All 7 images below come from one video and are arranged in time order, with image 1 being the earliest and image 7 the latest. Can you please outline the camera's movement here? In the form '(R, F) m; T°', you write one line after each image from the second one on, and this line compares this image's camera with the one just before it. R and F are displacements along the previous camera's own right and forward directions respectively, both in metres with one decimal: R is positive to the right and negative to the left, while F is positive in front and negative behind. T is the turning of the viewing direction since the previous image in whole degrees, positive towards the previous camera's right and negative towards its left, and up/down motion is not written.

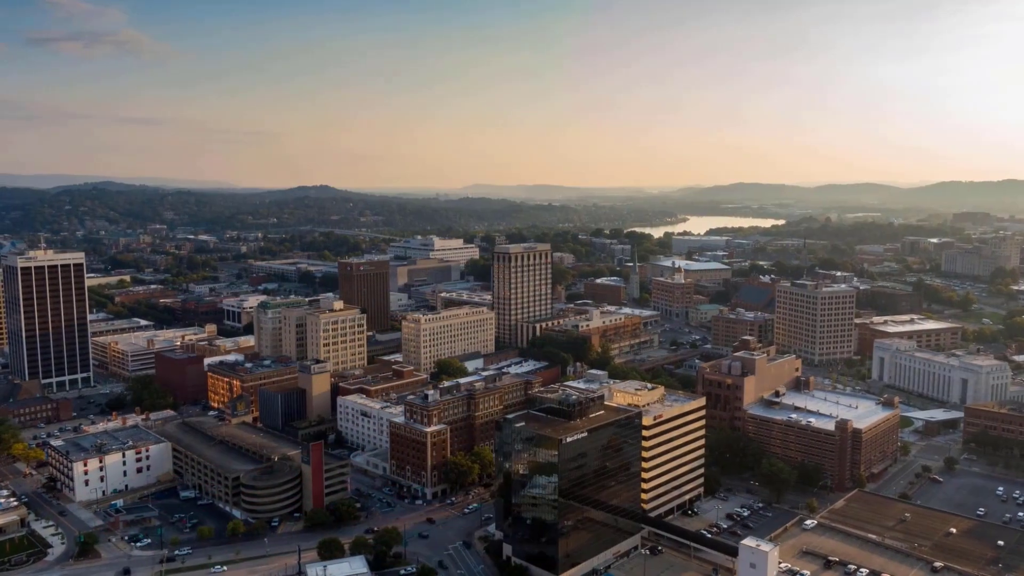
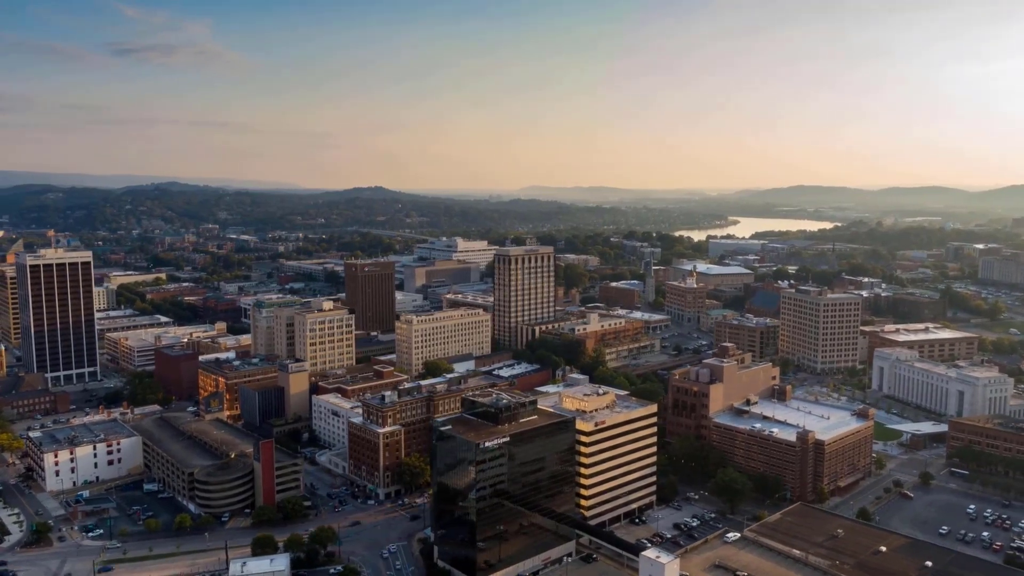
(+5.7, +0.3) m; -4°
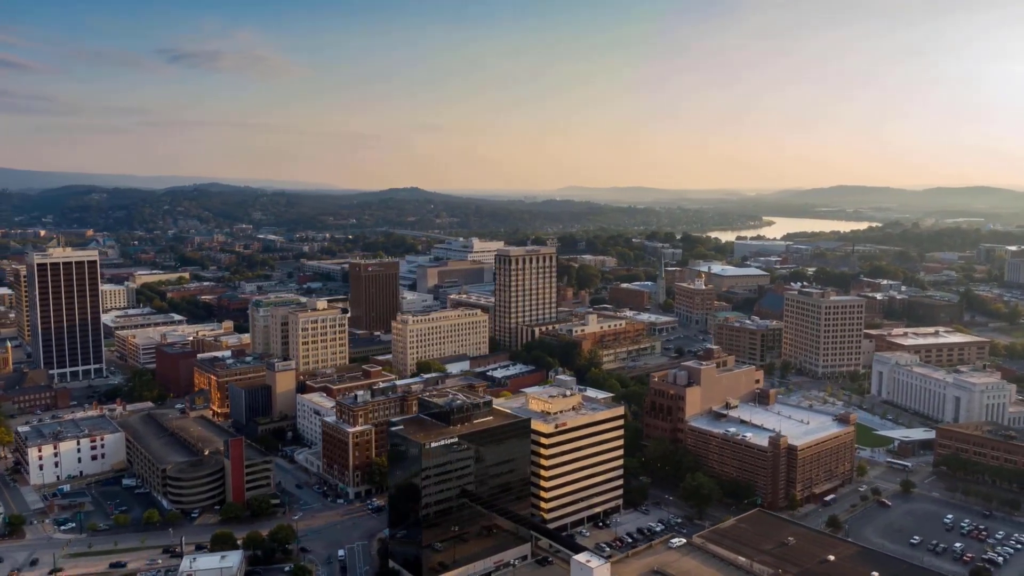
(+3.8, +0.2) m; -3°
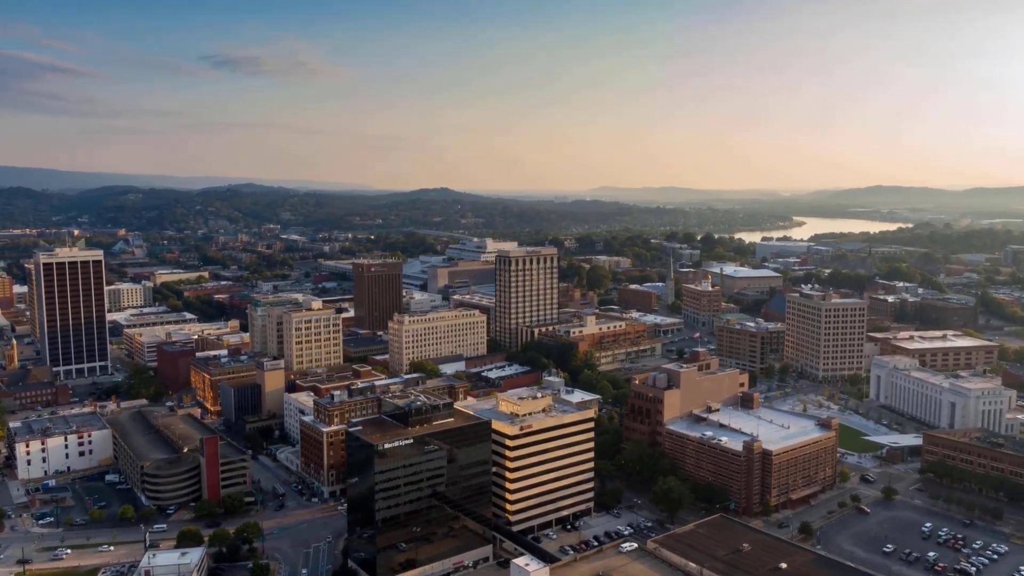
(+3.2, +0.2) m; -2°
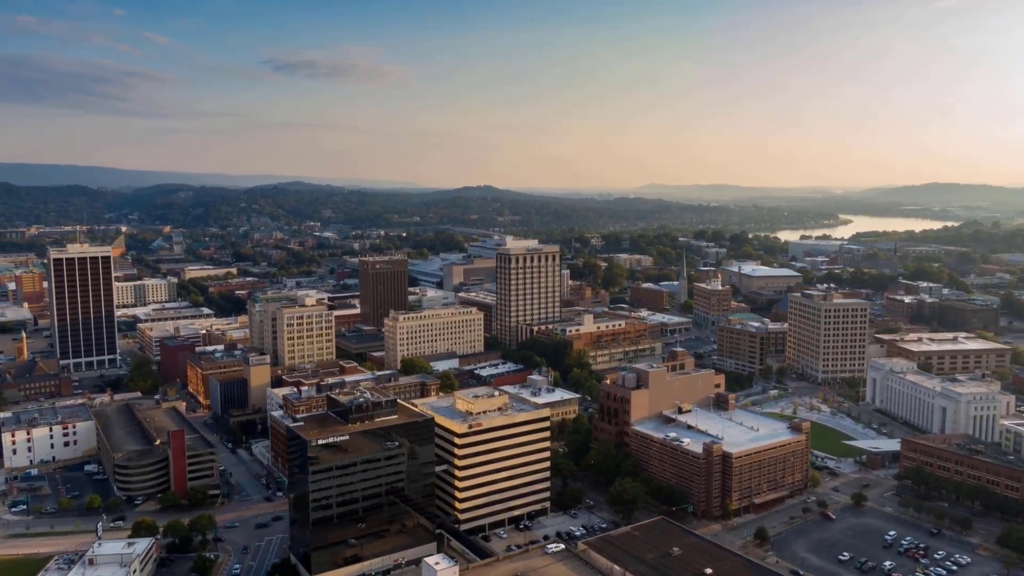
(+4.7, +0.3) m; -3°
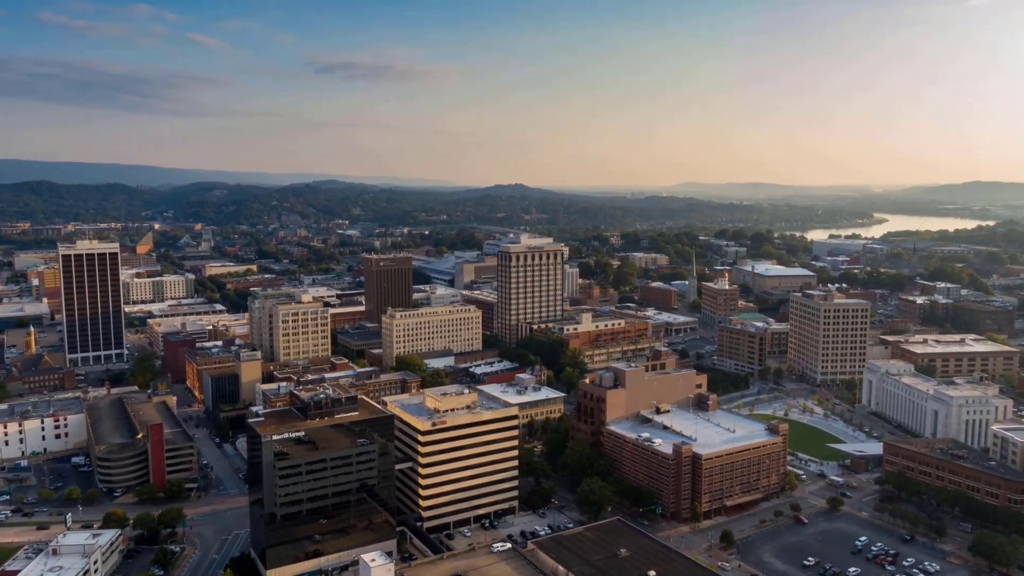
(+3.4, +0.2) m; -2°
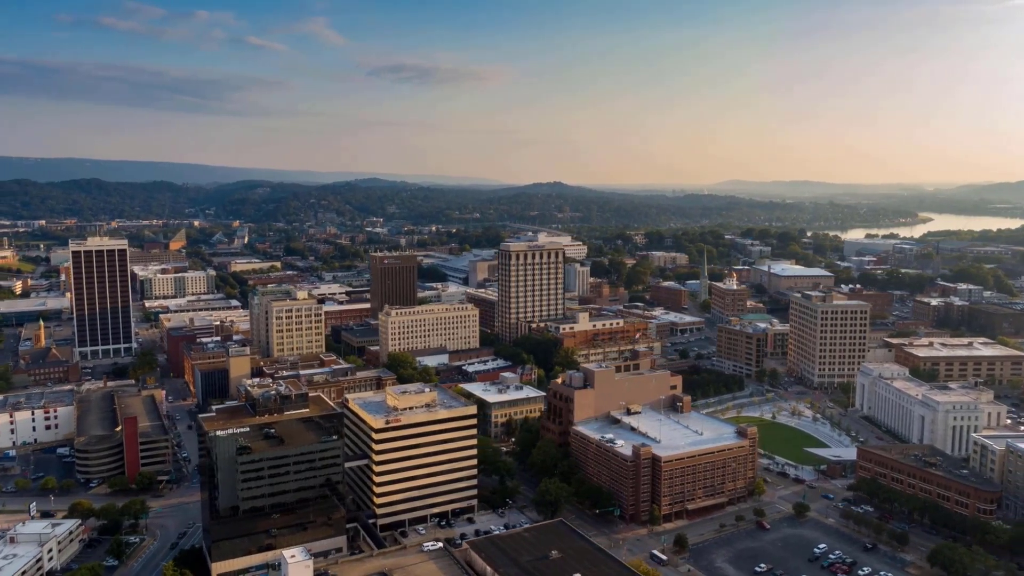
(+4.3, +0.3) m; -3°
